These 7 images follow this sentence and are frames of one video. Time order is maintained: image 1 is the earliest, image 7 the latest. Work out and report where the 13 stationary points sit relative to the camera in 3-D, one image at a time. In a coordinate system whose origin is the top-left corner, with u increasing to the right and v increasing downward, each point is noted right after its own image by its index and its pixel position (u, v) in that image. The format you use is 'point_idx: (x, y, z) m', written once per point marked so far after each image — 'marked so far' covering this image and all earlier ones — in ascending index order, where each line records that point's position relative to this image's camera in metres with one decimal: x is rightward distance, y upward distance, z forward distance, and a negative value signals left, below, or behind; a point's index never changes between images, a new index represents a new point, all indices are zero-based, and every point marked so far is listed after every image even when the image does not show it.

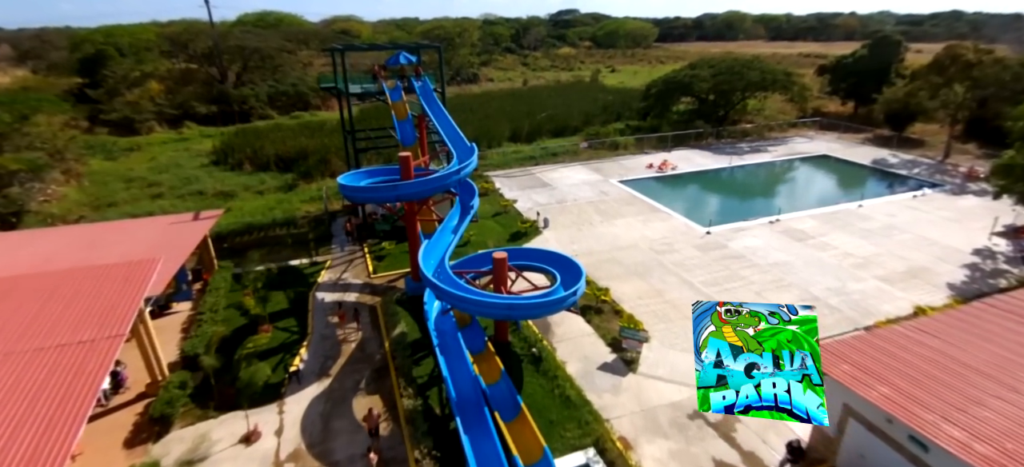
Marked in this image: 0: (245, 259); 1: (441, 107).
0: (-8.8, -0.9, +15.5) m
1: (-2.5, +4.3, +16.3) m
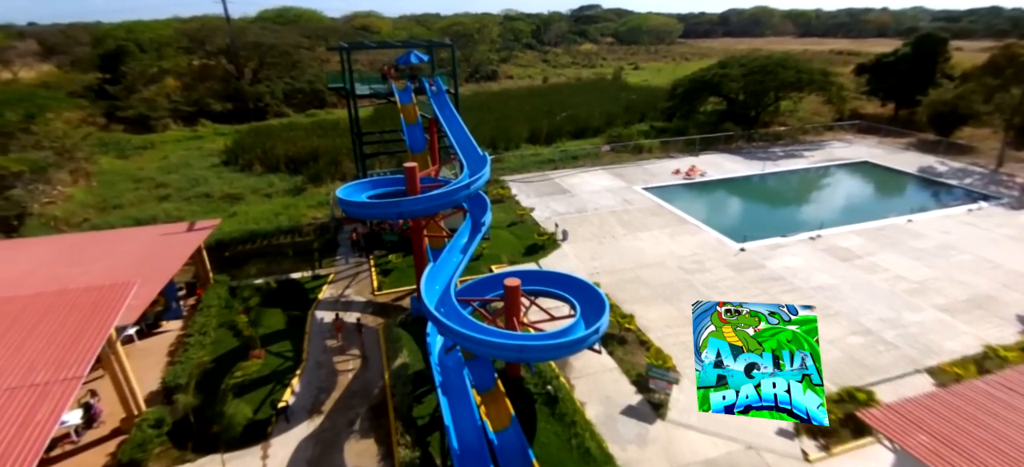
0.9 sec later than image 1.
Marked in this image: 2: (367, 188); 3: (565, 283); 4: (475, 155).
0: (-8.3, -1.2, +14.6) m
1: (-1.9, +3.9, +15.1) m
2: (-3.7, +1.2, +12.2) m
3: (+1.2, -1.1, +10.7) m
4: (-1.0, +2.1, +12.6) m
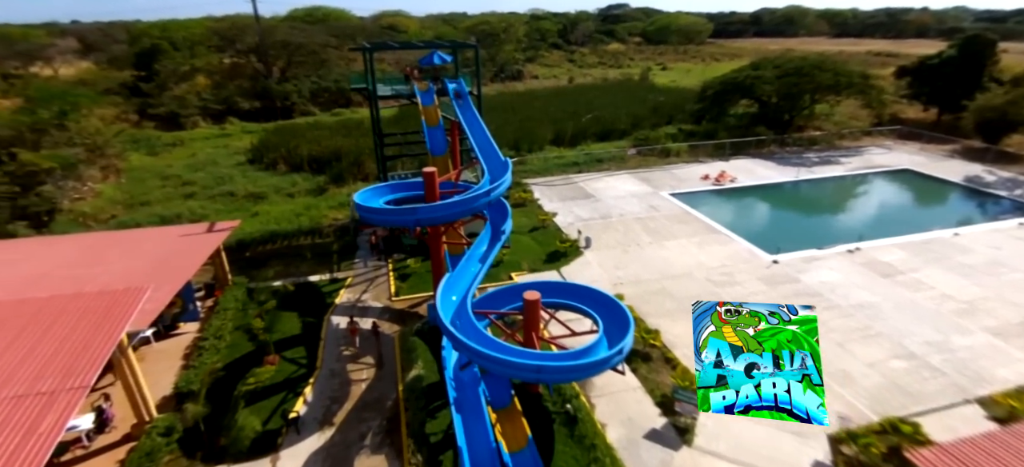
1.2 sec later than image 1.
0: (-7.7, -1.2, +14.5) m
1: (-1.2, +3.7, +14.7) m
2: (-3.1, +1.1, +11.9) m
3: (+1.6, -1.3, +10.2) m
4: (-0.4, +1.9, +12.1) m
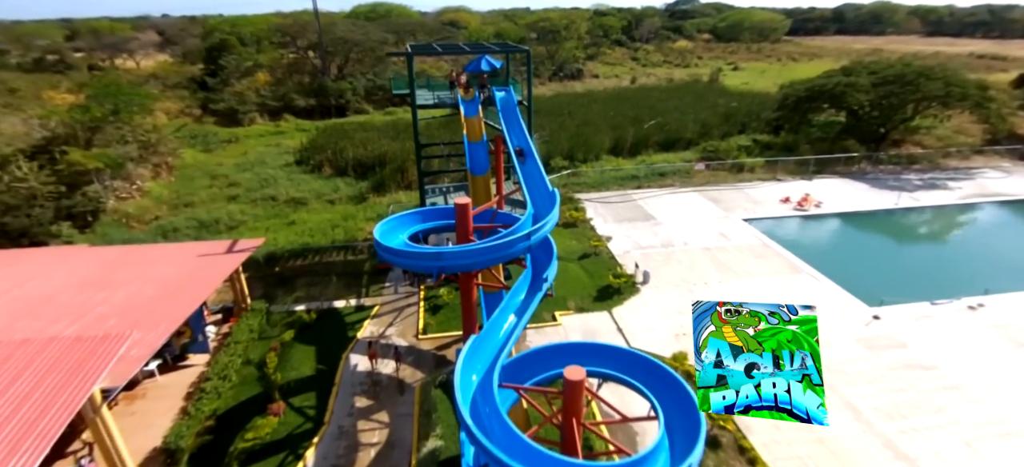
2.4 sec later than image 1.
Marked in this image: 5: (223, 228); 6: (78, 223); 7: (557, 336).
0: (-6.4, -1.8, +13.5) m
1: (+0.3, +2.8, +13.0) m
2: (-2.1, +0.3, +10.3) m
3: (+2.3, -2.4, +8.2) m
4: (+0.7, +0.9, +10.3) m
5: (-10.8, +0.2, +17.7) m
6: (-15.5, +0.4, +16.9) m
7: (+1.2, -2.7, +12.4) m
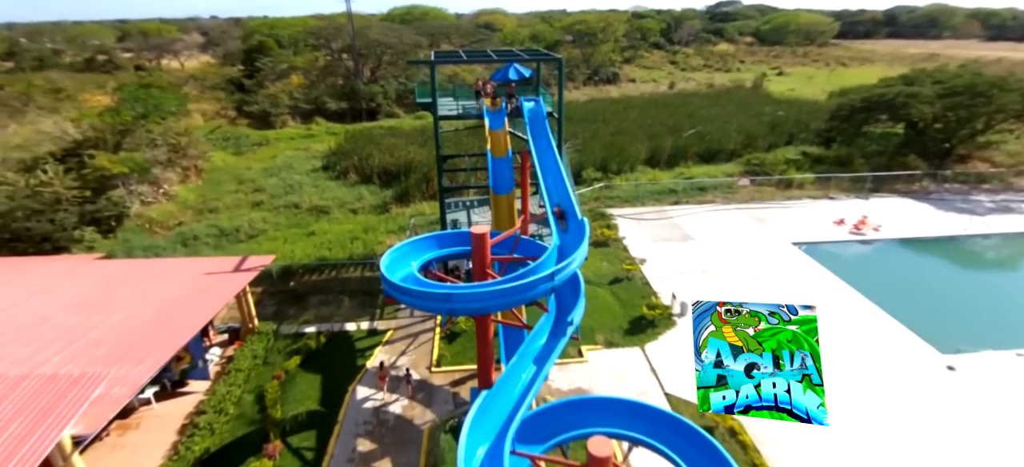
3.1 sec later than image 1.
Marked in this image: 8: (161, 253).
0: (-5.8, -2.2, +12.8) m
1: (+1.0, +2.2, +11.9) m
2: (-1.6, -0.3, +9.4) m
3: (+2.5, -3.1, +7.0) m
4: (+1.2, +0.3, +9.2) m
5: (-9.9, -0.1, +17.3) m
6: (-14.6, +0.2, +16.8) m
7: (+1.7, -3.3, +11.2) m
8: (-11.9, -0.6, +16.0) m
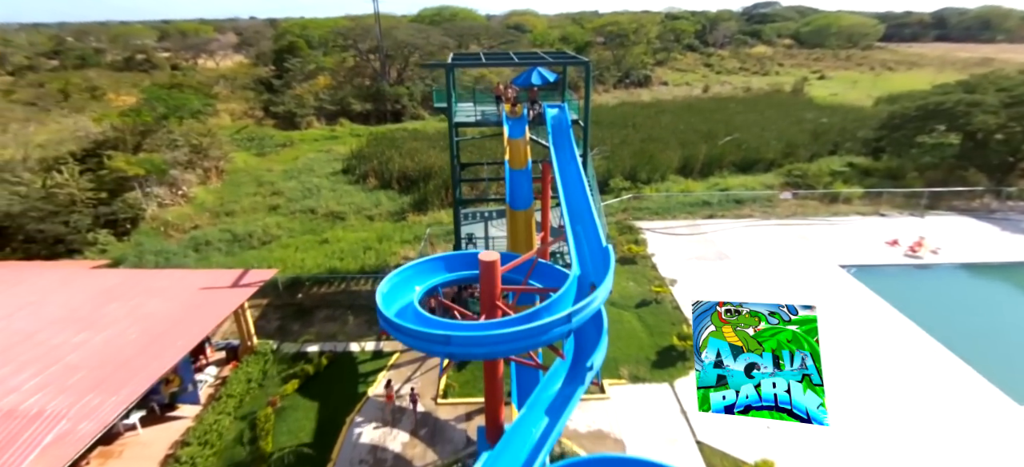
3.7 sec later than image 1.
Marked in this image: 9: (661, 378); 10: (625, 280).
0: (-5.4, -2.5, +12.1) m
1: (+1.5, +1.7, +10.8) m
2: (-1.4, -0.7, +8.5) m
3: (+2.6, -3.6, +5.8) m
4: (+1.4, -0.2, +8.1) m
5: (-9.1, -0.3, +16.8) m
6: (-13.9, +0.1, +16.6) m
7: (+2.0, -3.8, +10.1) m
8: (-11.3, -0.8, +15.7) m
9: (+3.5, -3.4, +11.2) m
10: (+3.7, -1.5, +15.4) m
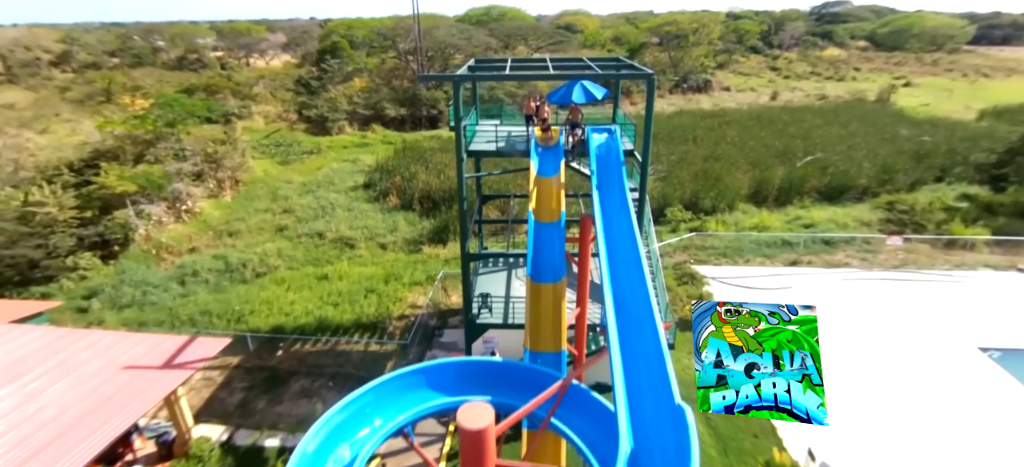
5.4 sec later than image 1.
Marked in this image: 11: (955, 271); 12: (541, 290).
0: (-5.0, -3.6, +9.6) m
1: (+1.9, +0.3, +7.6) m
2: (-1.3, -2.0, +5.6) m
3: (+2.3, -5.0, +2.6) m
4: (+1.5, -1.6, +5.0) m
5: (-8.2, -1.3, +14.6) m
6: (-12.9, -0.6, +14.9) m
7: (+2.1, -5.3, +6.9) m
8: (-10.4, -1.7, +13.7) m
9: (+3.7, -4.9, +7.9) m
10: (+4.4, -3.0, +12.0) m
11: (+15.5, -1.3, +16.4) m
12: (+0.6, -0.9, +8.2) m
